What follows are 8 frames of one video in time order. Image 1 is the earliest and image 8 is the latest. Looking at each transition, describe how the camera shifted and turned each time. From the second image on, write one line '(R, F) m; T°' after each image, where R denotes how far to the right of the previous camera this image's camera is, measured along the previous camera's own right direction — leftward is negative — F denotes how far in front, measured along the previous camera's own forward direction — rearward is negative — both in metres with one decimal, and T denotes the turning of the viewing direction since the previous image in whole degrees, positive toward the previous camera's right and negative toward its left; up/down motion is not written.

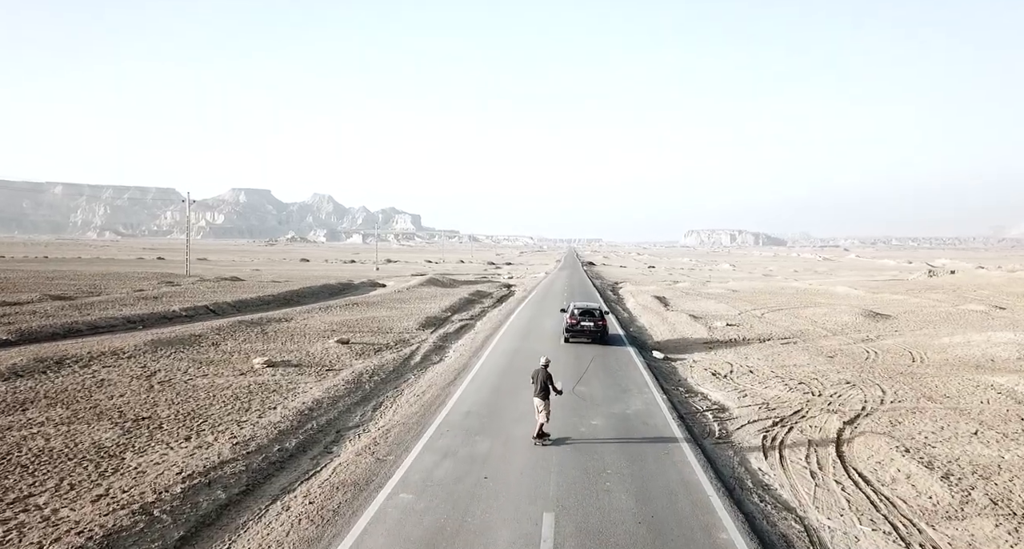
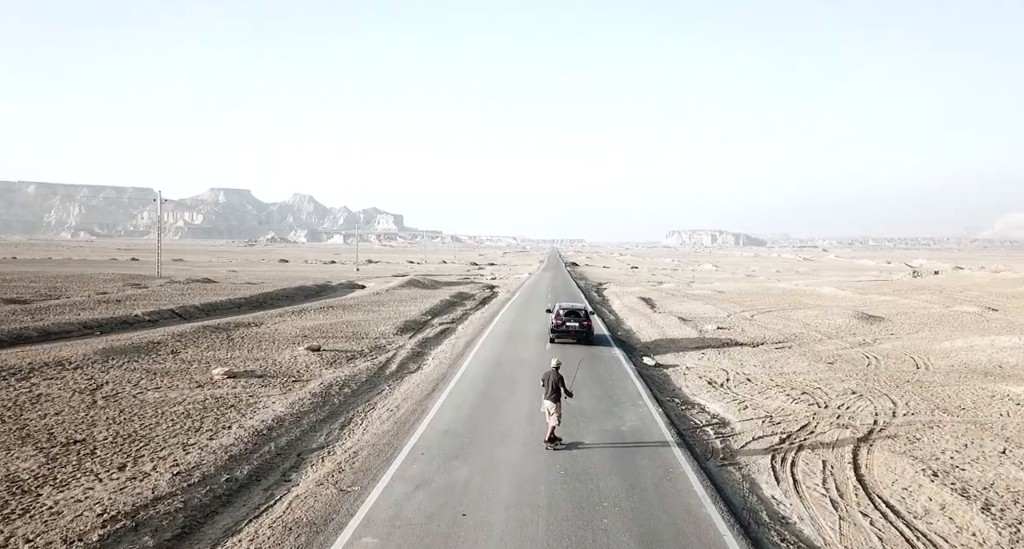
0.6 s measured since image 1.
(0.0, +1.6) m; +1°
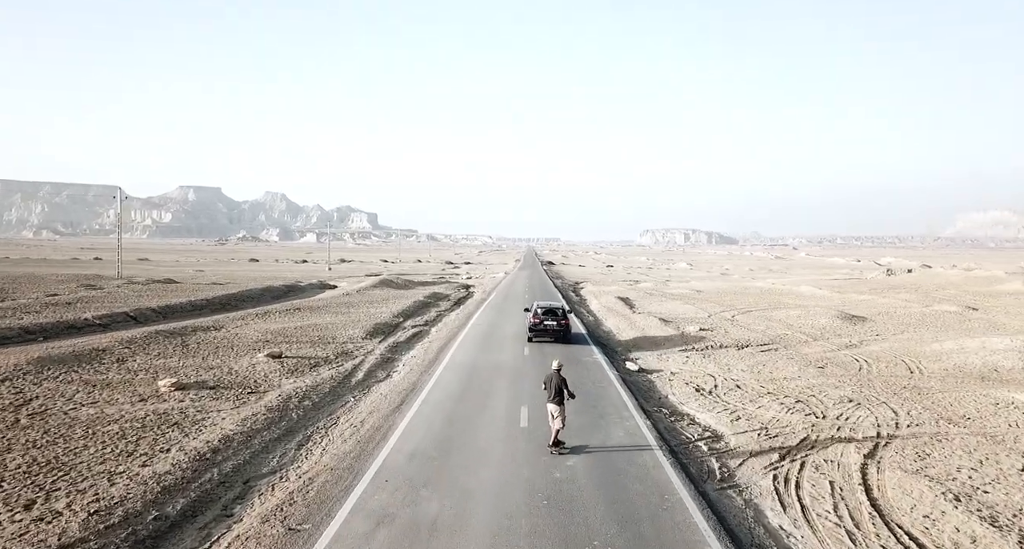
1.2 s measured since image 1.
(0.0, +1.5) m; +2°
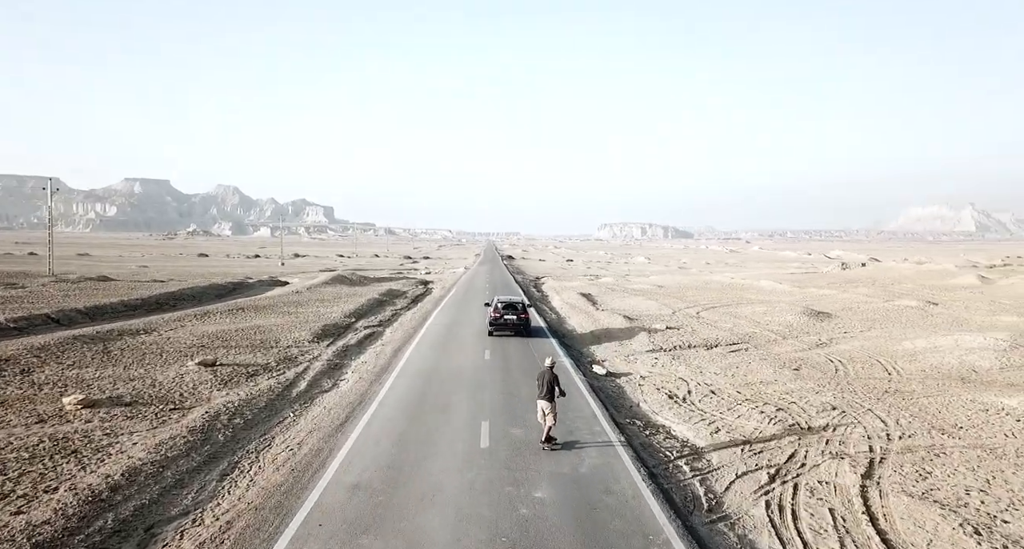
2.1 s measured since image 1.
(0.0, +1.8) m; +3°
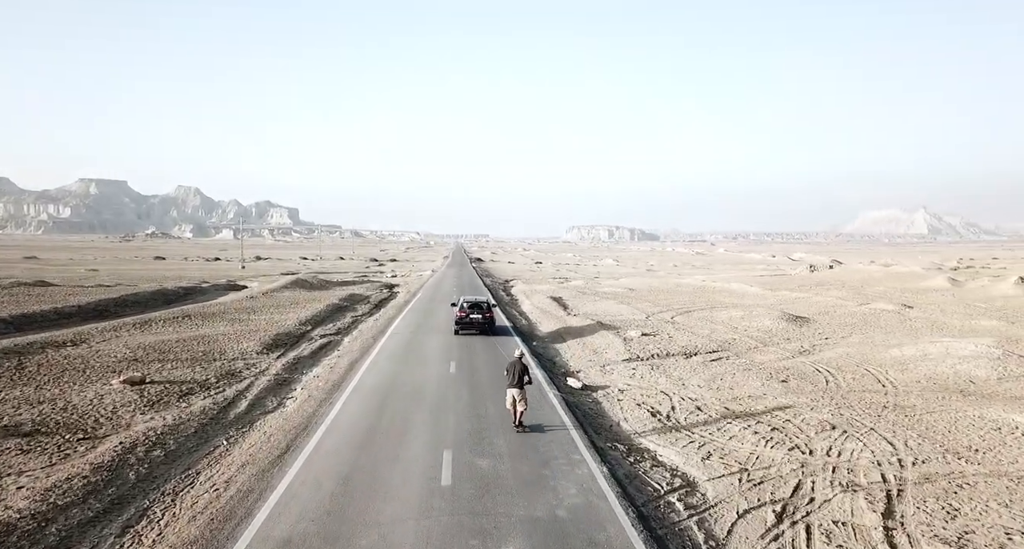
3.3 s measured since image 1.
(+0.1, +2.0) m; +3°
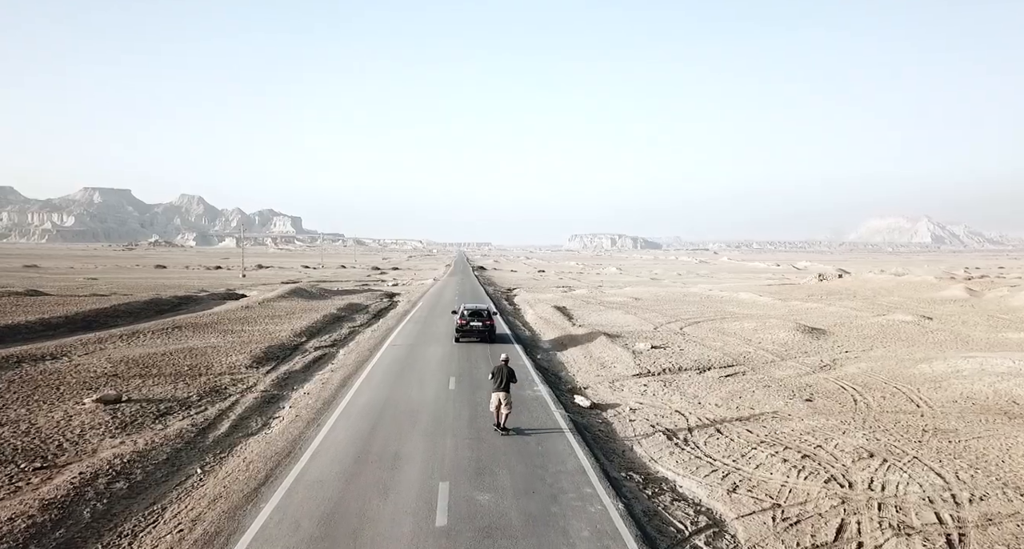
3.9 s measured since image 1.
(0.0, +1.4) m; 0°
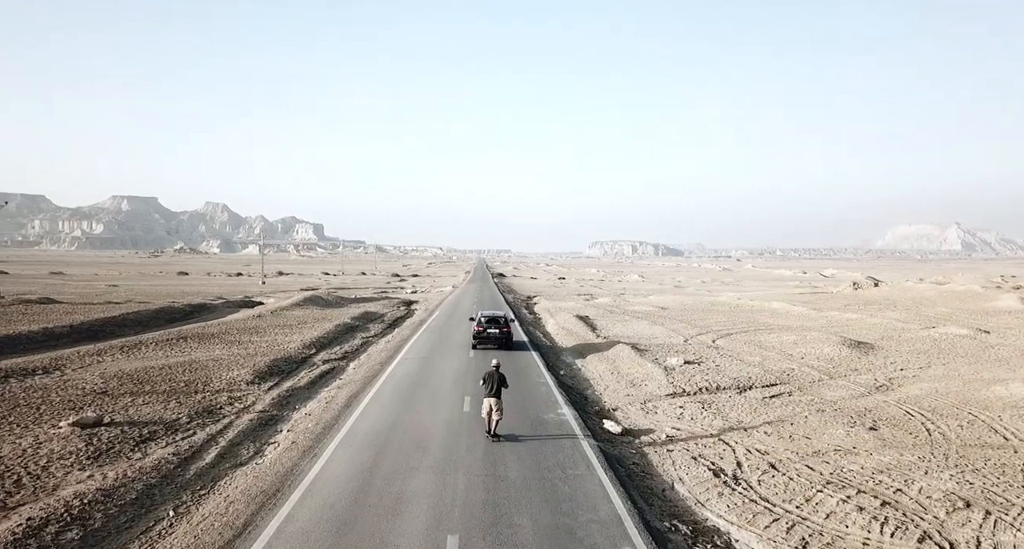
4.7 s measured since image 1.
(0.0, +2.1) m; -2°
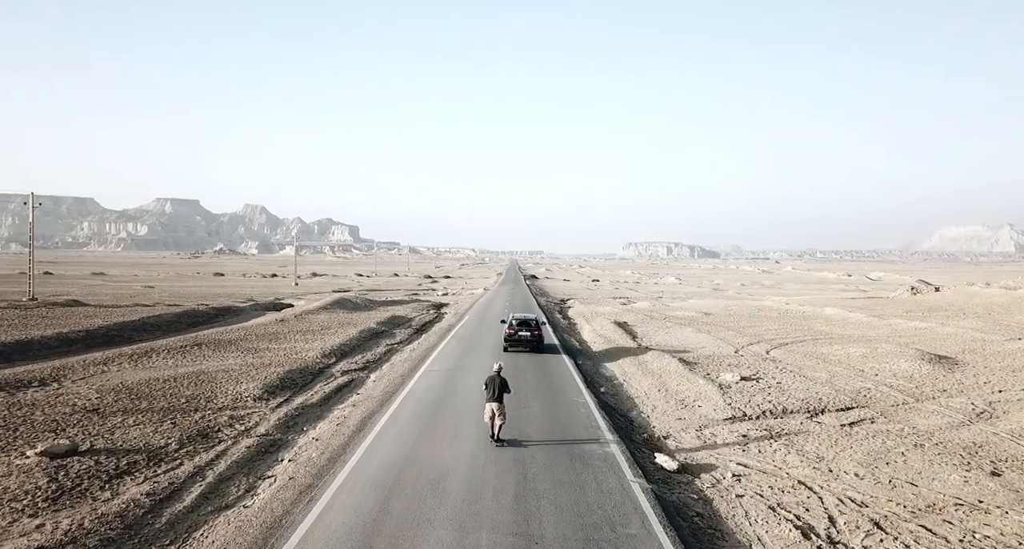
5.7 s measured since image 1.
(0.0, +2.7) m; -3°
